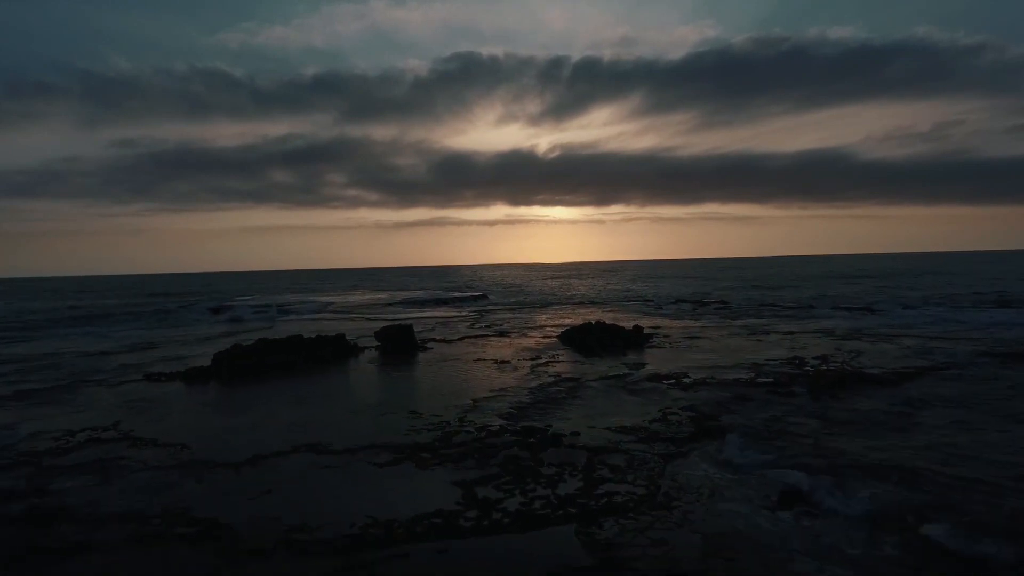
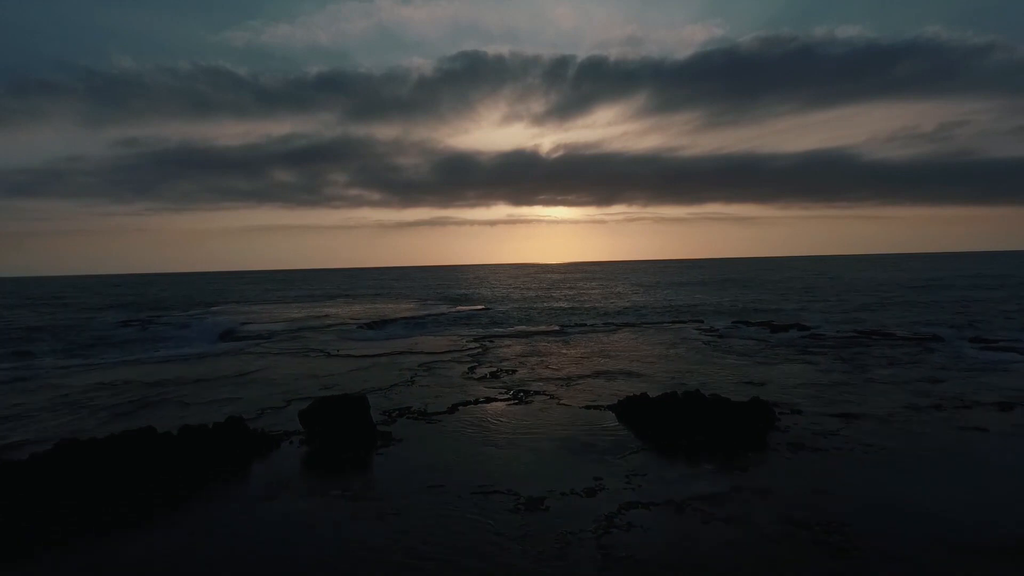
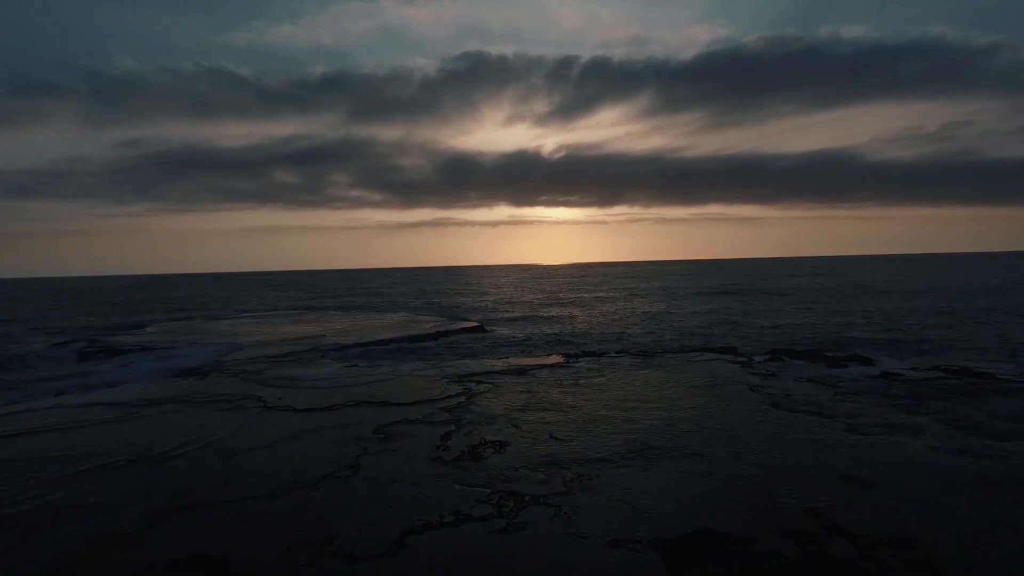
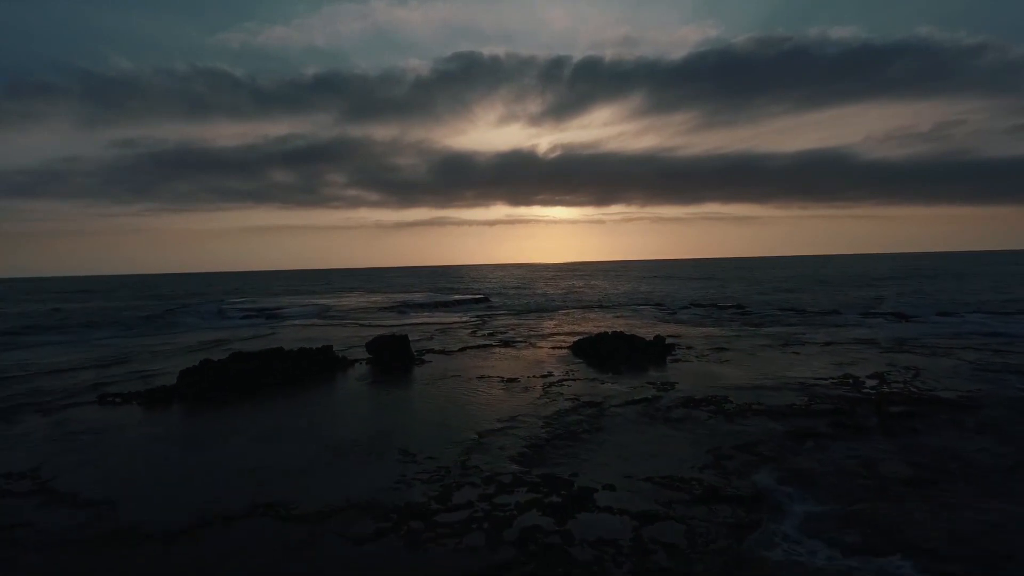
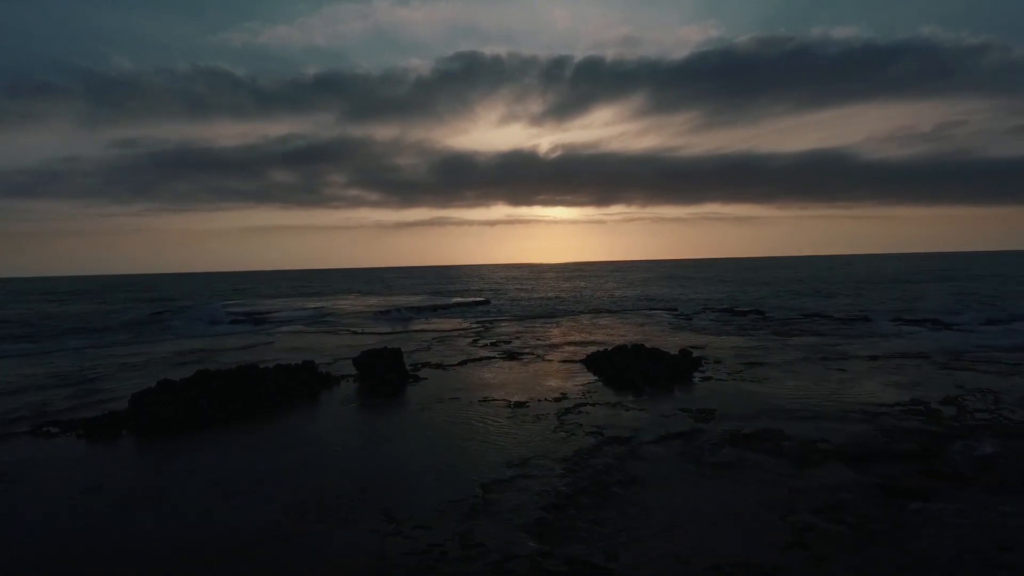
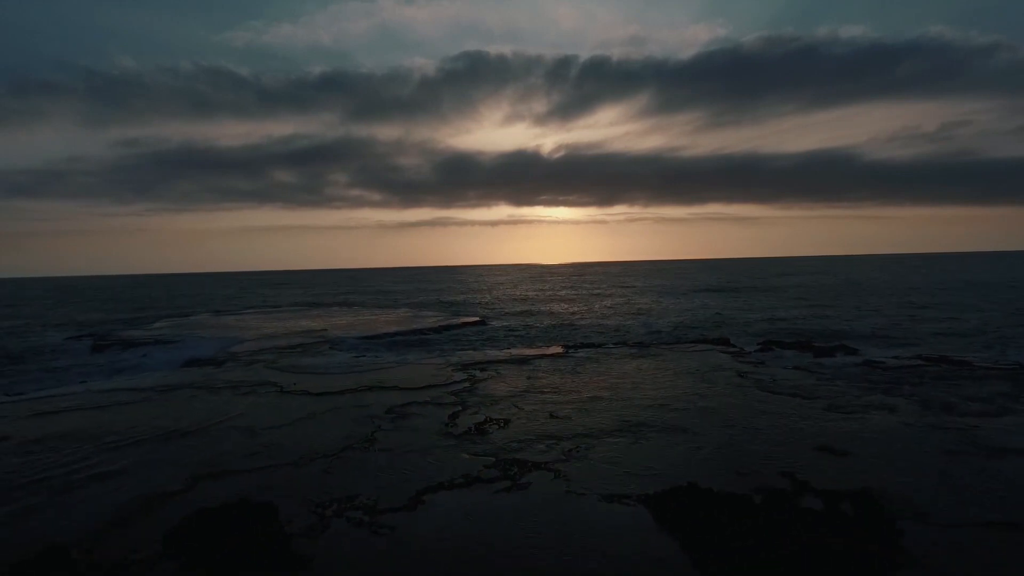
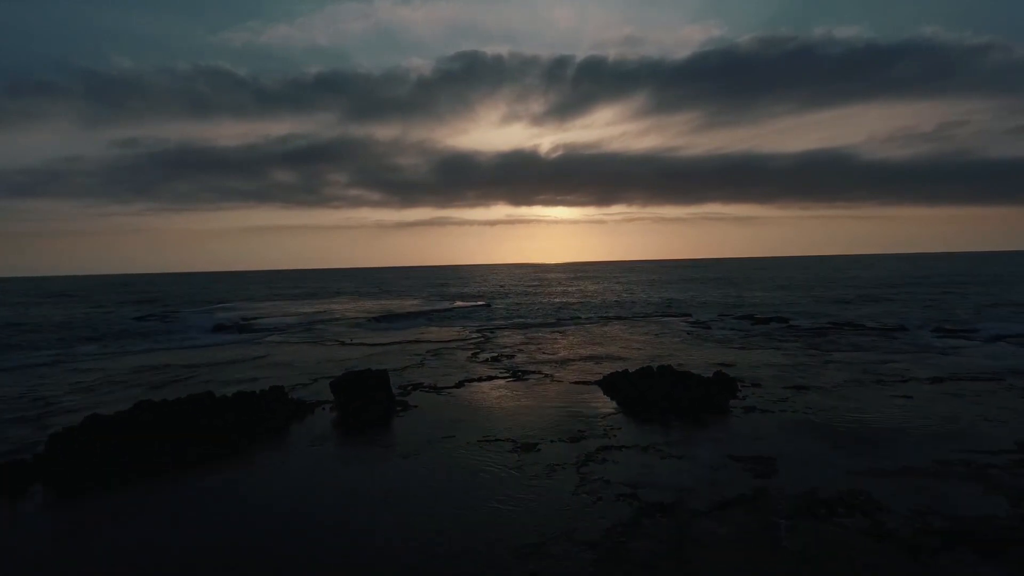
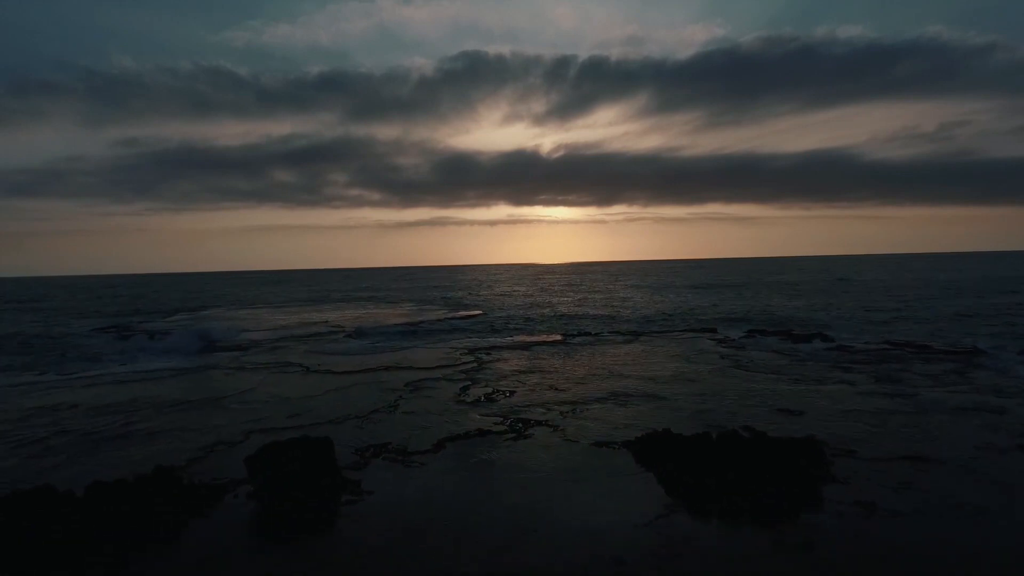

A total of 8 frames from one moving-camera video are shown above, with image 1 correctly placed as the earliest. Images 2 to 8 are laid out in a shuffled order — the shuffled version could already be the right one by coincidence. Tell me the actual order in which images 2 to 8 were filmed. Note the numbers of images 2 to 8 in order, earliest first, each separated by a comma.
4, 5, 7, 2, 8, 6, 3
